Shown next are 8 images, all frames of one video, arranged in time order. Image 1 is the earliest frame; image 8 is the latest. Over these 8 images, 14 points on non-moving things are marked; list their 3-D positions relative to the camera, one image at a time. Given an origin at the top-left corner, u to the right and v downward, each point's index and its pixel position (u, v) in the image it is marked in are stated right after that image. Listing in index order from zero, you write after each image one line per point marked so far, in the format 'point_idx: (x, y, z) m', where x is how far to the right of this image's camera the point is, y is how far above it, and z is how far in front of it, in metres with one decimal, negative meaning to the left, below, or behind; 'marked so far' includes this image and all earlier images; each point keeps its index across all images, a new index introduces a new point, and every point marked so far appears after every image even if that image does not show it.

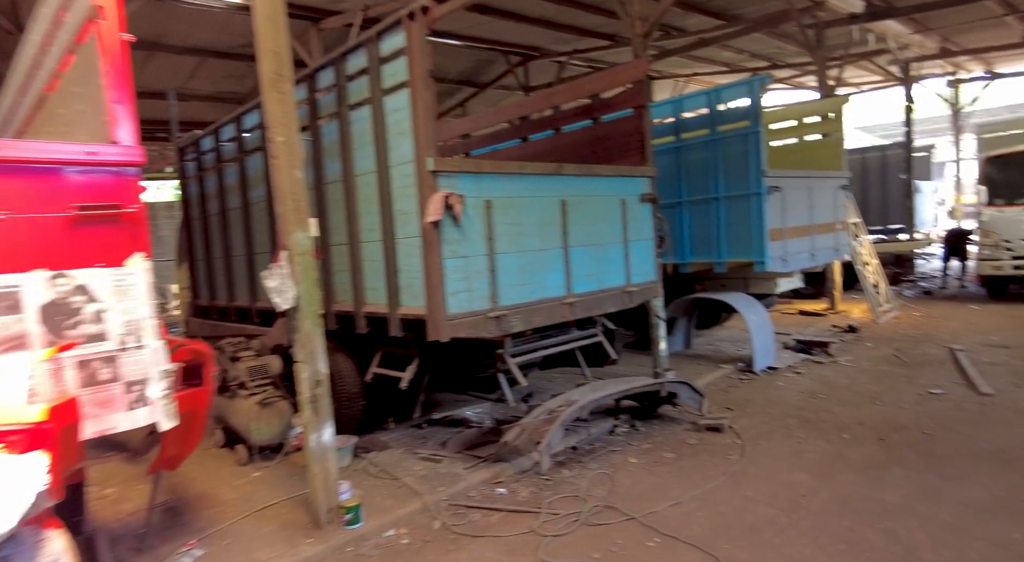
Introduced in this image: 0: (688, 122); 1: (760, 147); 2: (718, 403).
0: (+2.1, +1.9, +7.6) m
1: (+2.7, +1.5, +6.8) m
2: (+2.0, -1.2, +6.0) m
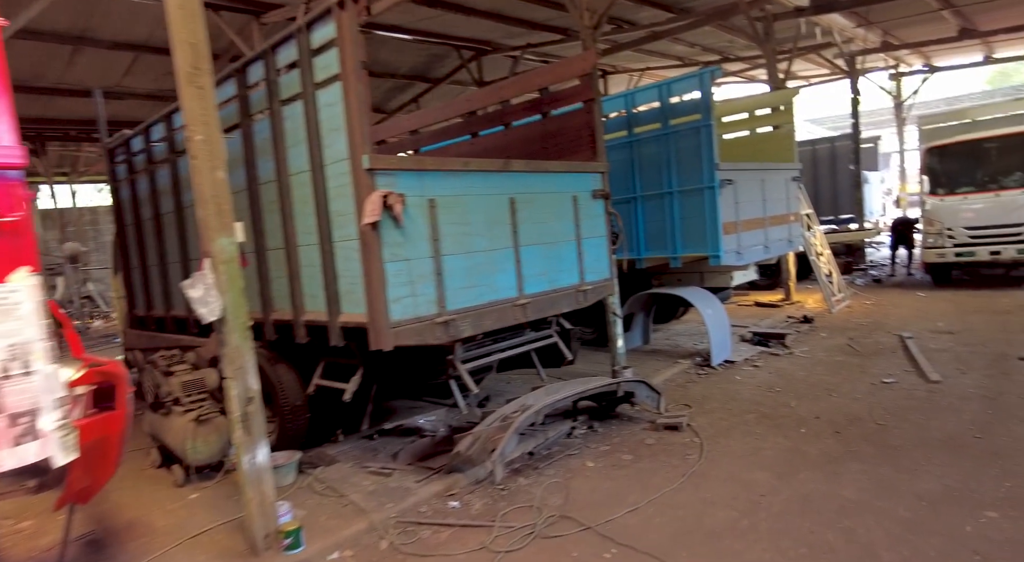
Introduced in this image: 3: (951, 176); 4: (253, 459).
0: (+1.5, +2.0, +7.5) m
1: (+2.2, +1.5, +6.8) m
2: (+1.6, -1.1, +5.9) m
3: (+7.6, +1.8, +10.8) m
4: (-1.4, -1.0, +3.4) m
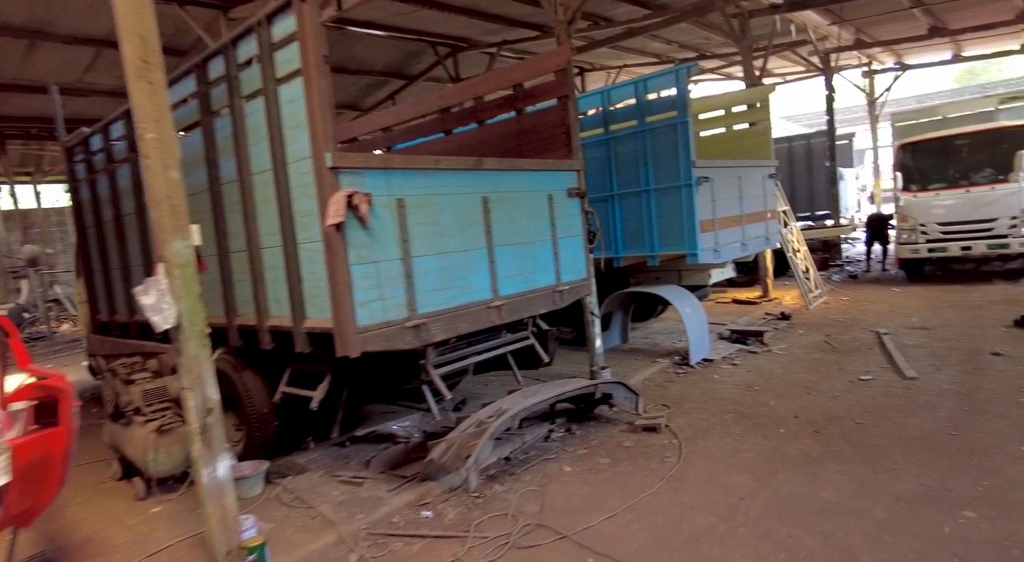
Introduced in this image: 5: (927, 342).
0: (+1.2, +2.0, +7.4) m
1: (+1.9, +1.6, +6.7) m
2: (+1.3, -1.1, +5.9) m
3: (+7.2, +1.9, +10.9) m
4: (-1.5, -1.0, +3.2) m
5: (+4.8, -0.7, +7.2) m
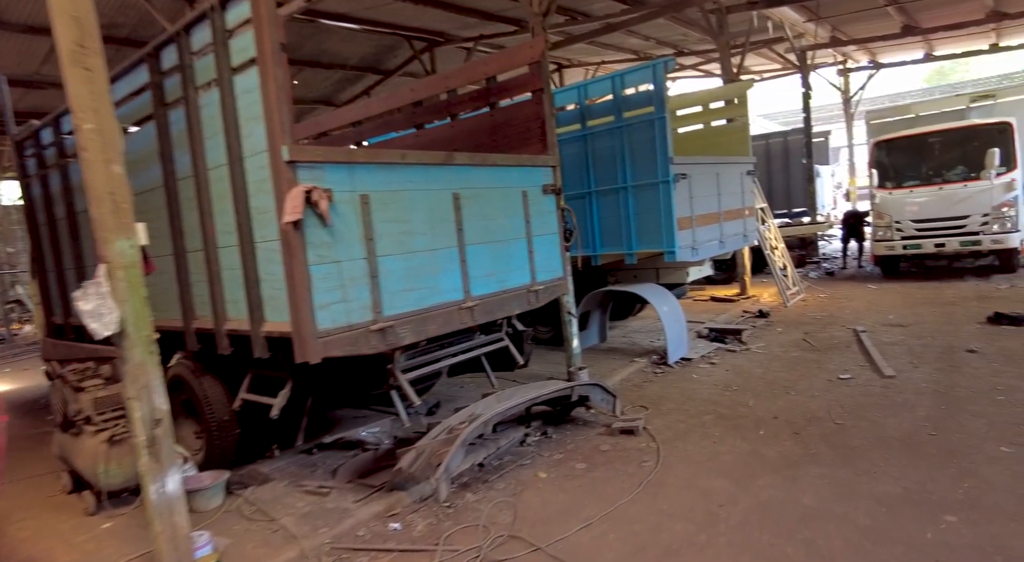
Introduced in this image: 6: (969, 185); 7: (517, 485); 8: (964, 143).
0: (+0.9, +2.0, +7.3) m
1: (+1.6, +1.6, +6.6) m
2: (+1.1, -1.1, +5.7) m
3: (+6.8, +2.0, +11.0) m
4: (-1.7, -1.0, +3.0) m
5: (+4.5, -0.7, +7.2) m
6: (+7.4, +1.6, +10.1) m
7: (0.0, -1.4, +4.1) m
8: (+7.6, +2.3, +10.5) m
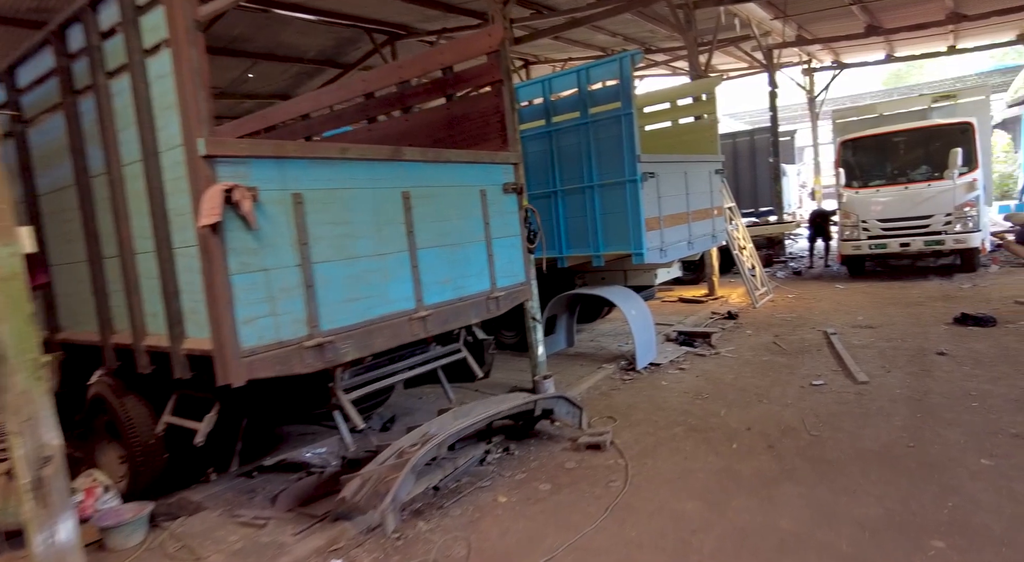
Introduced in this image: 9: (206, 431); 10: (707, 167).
0: (+0.5, +2.0, +7.0) m
1: (+1.2, +1.5, +6.3) m
2: (+0.8, -1.1, +5.5) m
3: (+6.2, +2.0, +10.9) m
4: (-1.9, -1.0, +2.6) m
5: (+4.1, -0.7, +7.0) m
6: (+6.8, +1.6, +10.1) m
7: (-0.2, -1.4, +3.8) m
8: (+7.0, +2.3, +10.5) m
9: (-1.6, -0.8, +3.4) m
10: (+2.5, +1.5, +8.1) m
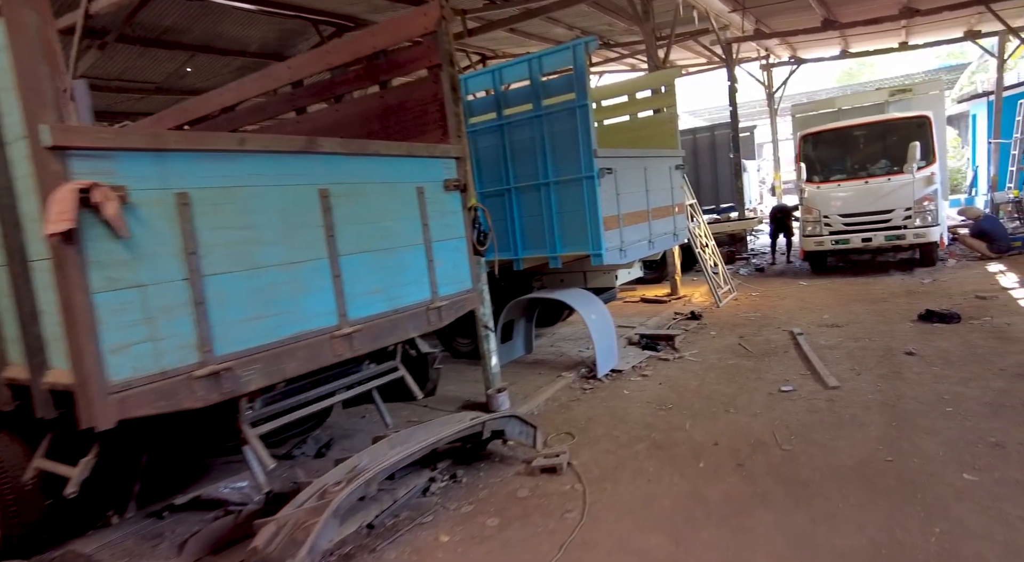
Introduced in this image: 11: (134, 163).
0: (0.0, +1.9, +6.5) m
1: (+0.7, +1.5, +5.9) m
2: (+0.4, -1.2, +5.0) m
3: (+5.4, +2.0, +10.8) m
4: (-2.1, -1.1, +2.0) m
5: (+3.6, -0.7, +6.8) m
6: (+6.1, +1.6, +10.0) m
7: (-0.5, -1.5, +3.3) m
8: (+6.2, +2.4, +10.4) m
9: (-1.9, -0.9, +2.8) m
10: (+1.9, +1.5, +7.7) m
11: (-1.5, +0.5, +2.5) m
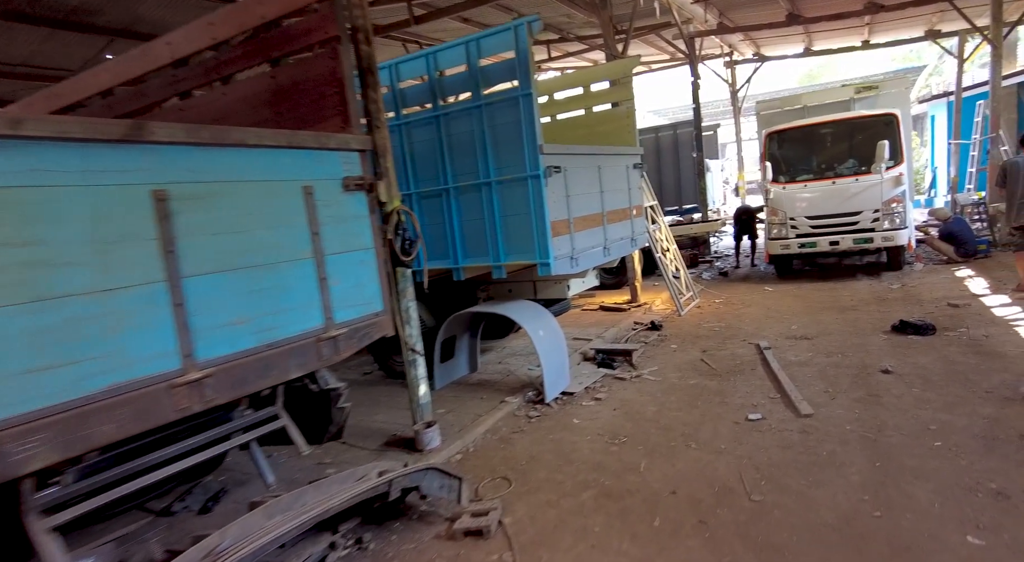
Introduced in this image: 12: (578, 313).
0: (-0.6, +1.8, +5.7) m
1: (+0.2, +1.4, +5.2) m
2: (-0.1, -1.3, +4.3) m
3: (+4.6, +1.9, +10.3) m
4: (-2.5, -1.3, +1.1) m
5: (+3.0, -0.8, +6.2) m
6: (+5.3, +1.6, +9.6) m
7: (-0.9, -1.6, +2.5) m
8: (+5.4, +2.3, +10.0) m
9: (-2.3, -1.0, +2.0) m
10: (+1.3, +1.4, +7.1) m
11: (-1.9, +0.3, +1.6) m
12: (+1.0, -0.5, +9.2) m
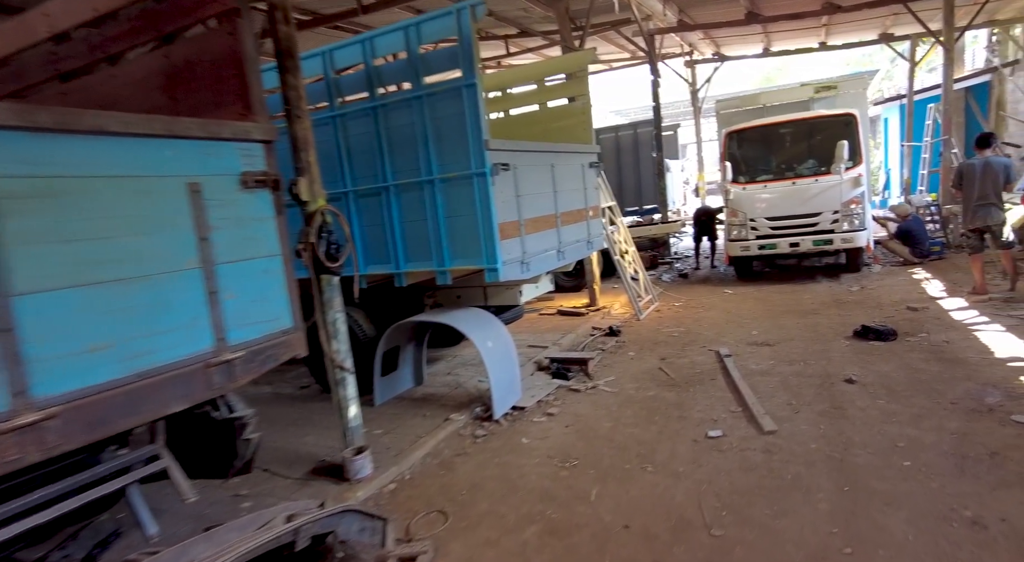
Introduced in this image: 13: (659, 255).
0: (-1.1, +1.8, +5.3) m
1: (-0.3, +1.3, +4.8) m
2: (-0.5, -1.4, +3.9) m
3: (+3.9, +1.9, +10.1) m
4: (-2.7, -1.3, +0.6) m
5: (+2.5, -0.8, +5.9) m
6: (+4.6, +1.5, +9.4) m
7: (-1.2, -1.6, +2.1) m
8: (+4.7, +2.3, +9.8) m
9: (-2.6, -1.1, +1.4) m
10: (+0.7, +1.3, +6.7) m
11: (-2.1, +0.3, +1.1) m
12: (+0.3, -0.5, +8.9) m
13: (+3.0, +0.5, +12.7) m
